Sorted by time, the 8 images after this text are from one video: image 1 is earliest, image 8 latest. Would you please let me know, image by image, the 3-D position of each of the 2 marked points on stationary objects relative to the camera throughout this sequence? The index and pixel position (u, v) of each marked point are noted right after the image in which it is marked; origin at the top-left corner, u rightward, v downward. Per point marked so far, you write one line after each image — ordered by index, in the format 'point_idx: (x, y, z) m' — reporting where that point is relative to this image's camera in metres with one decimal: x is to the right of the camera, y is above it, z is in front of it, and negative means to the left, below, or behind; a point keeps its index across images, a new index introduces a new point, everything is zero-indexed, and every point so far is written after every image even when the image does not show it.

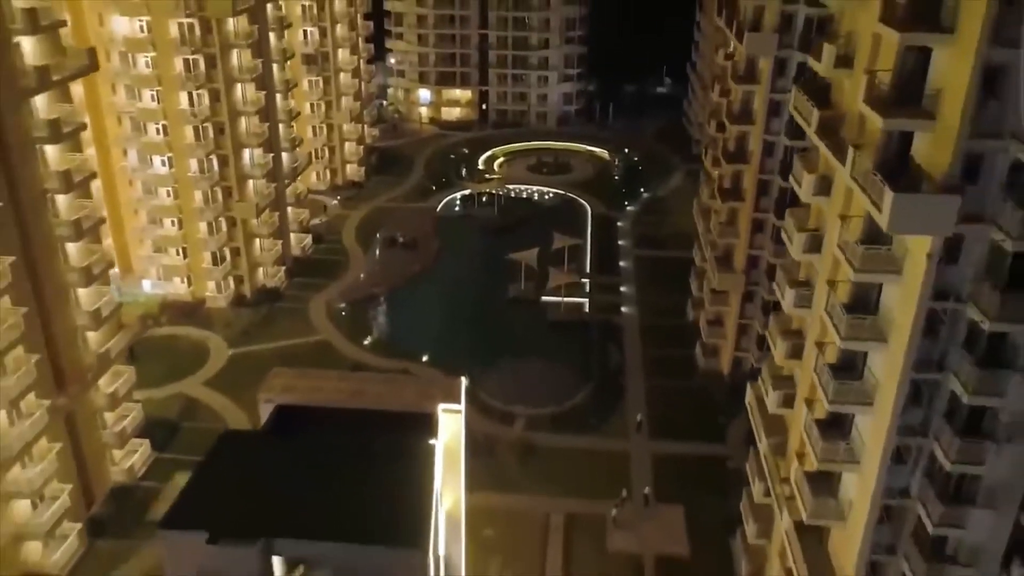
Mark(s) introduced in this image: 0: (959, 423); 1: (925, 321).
0: (+7.6, -2.3, +15.2) m
1: (+6.8, -0.5, +14.9) m
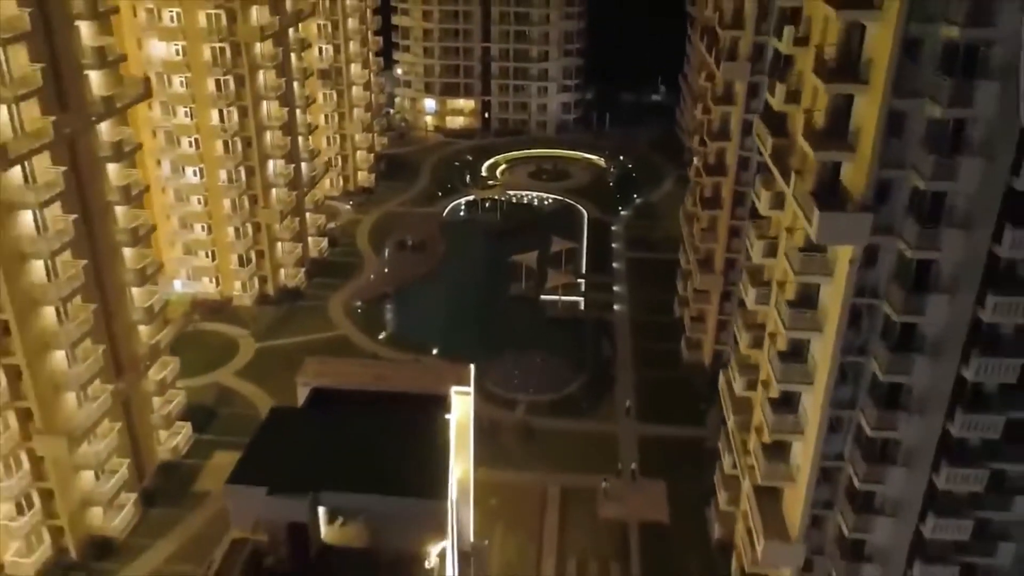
0: (+7.6, -2.2, +18.6) m
1: (+6.8, -0.5, +18.3) m
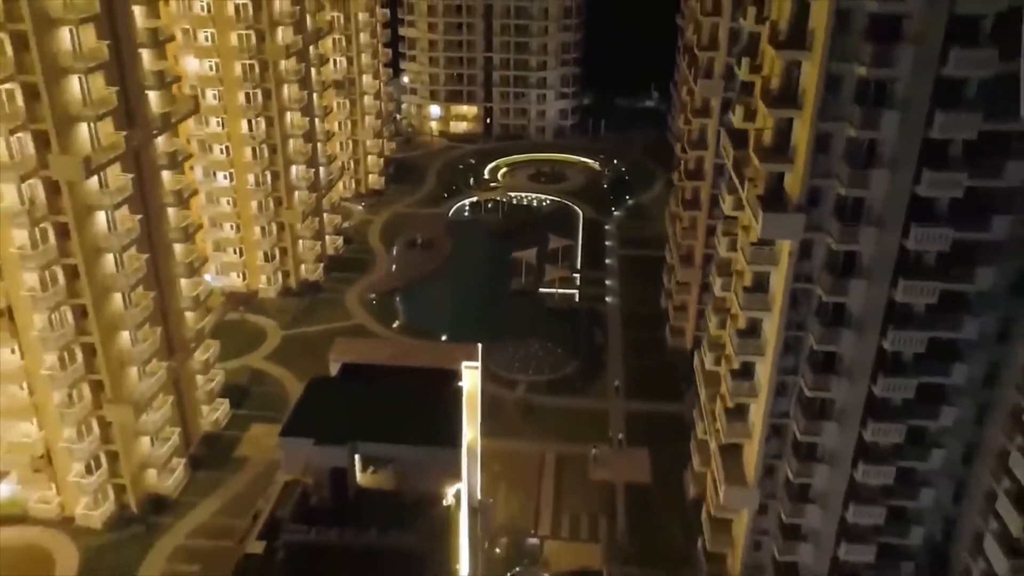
0: (+7.7, -1.9, +22.6) m
1: (+6.9, -0.2, +22.4) m
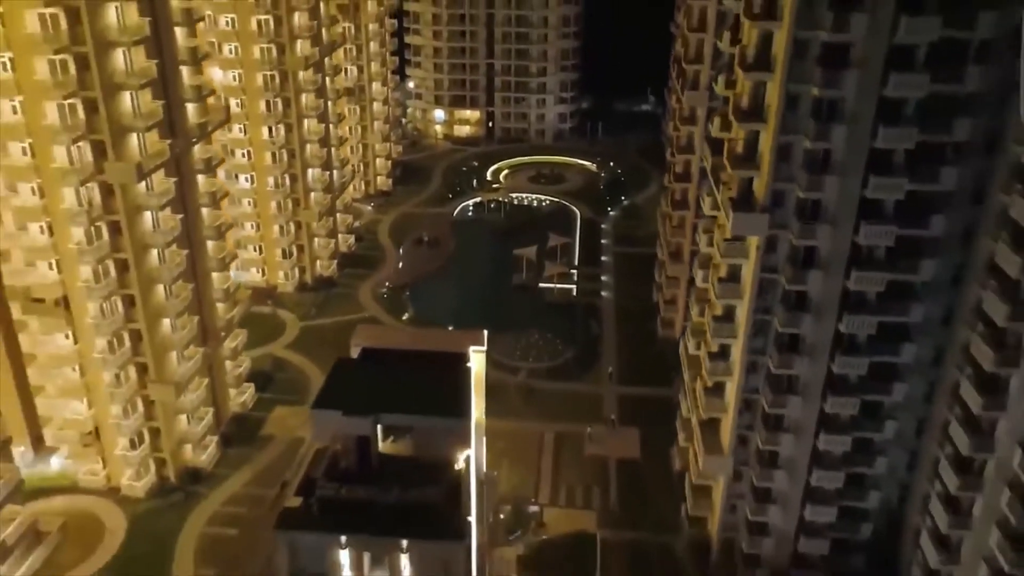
0: (+7.8, -1.7, +25.8) m
1: (+7.0, +0.1, +25.5) m
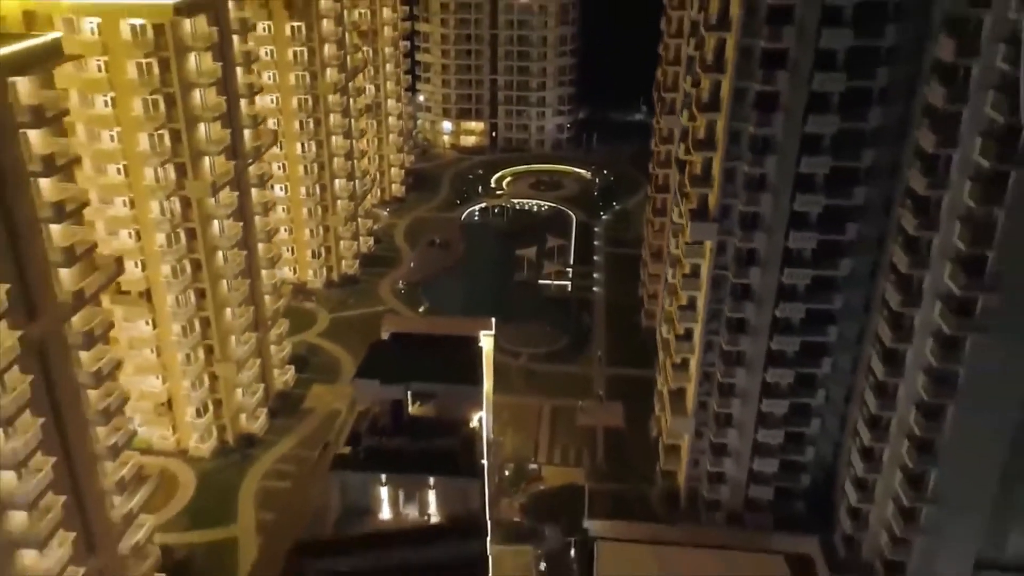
0: (+7.9, -1.4, +32.2) m
1: (+7.1, +0.3, +32.0) m
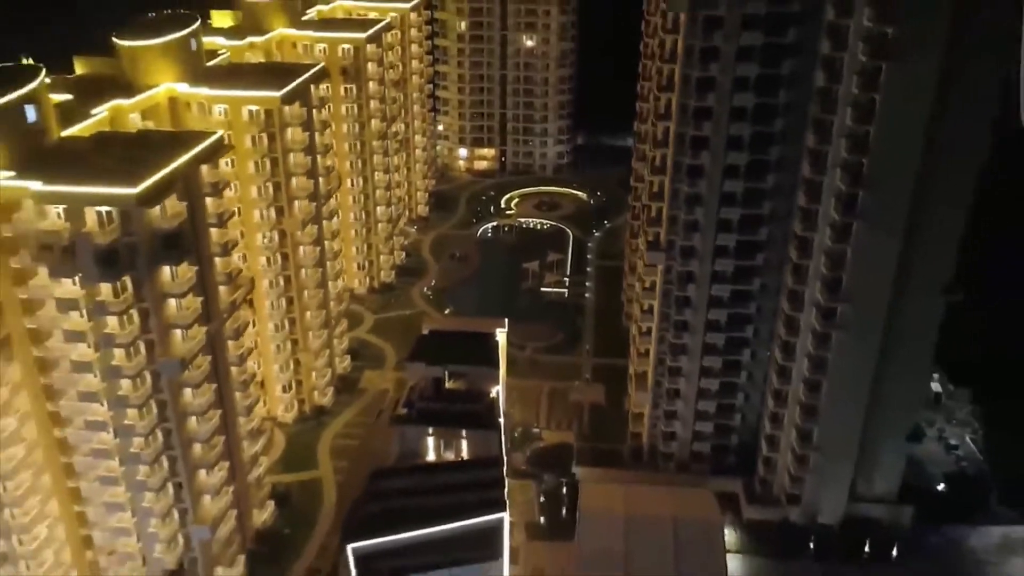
0: (+8.3, -1.9, +44.9) m
1: (+7.5, -0.2, +44.7) m
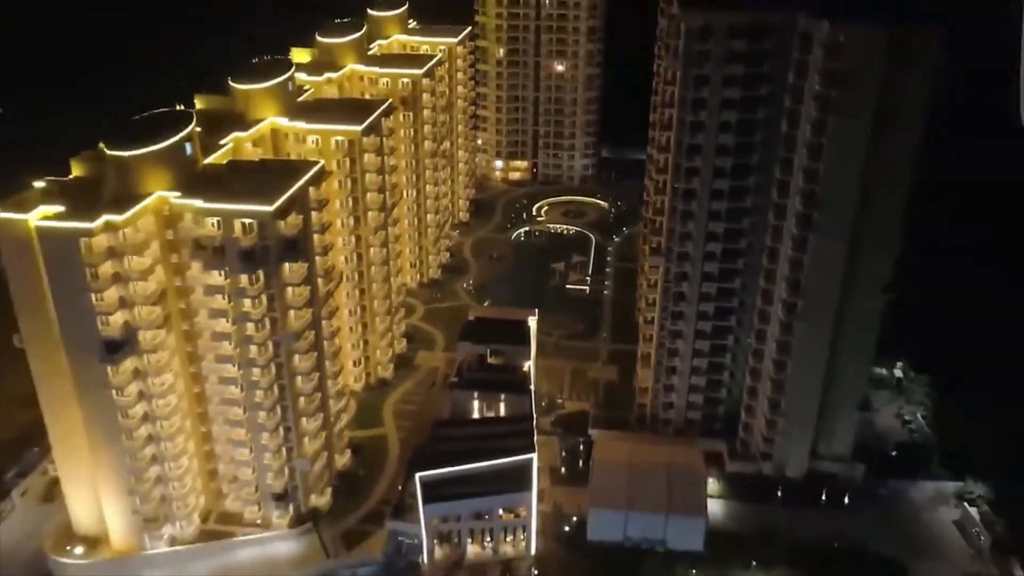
0: (+10.1, -1.8, +56.0) m
1: (+9.4, 0.0, +55.7) m
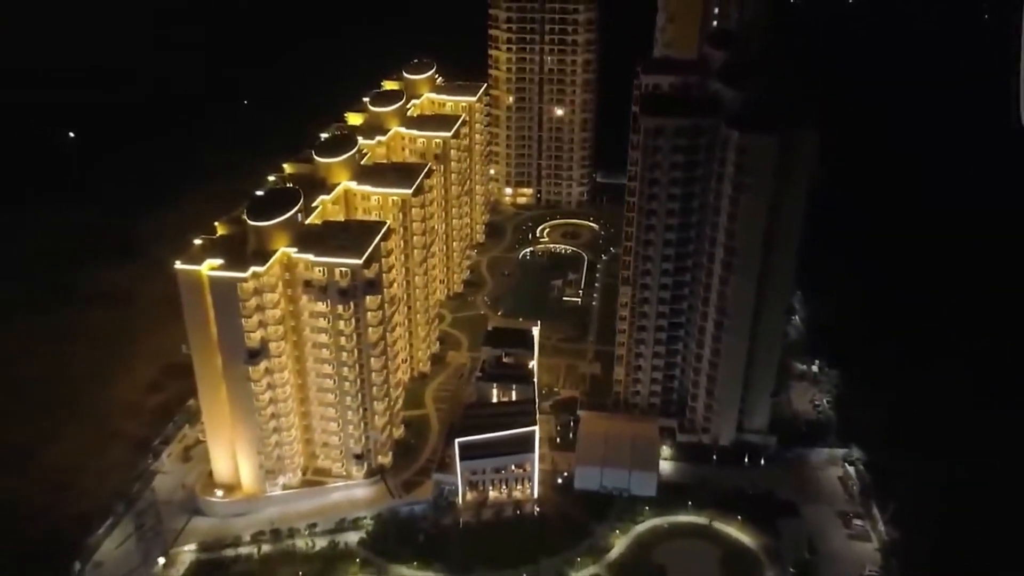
0: (+10.9, -3.5, +76.9) m
1: (+10.1, -1.7, +76.6) m
